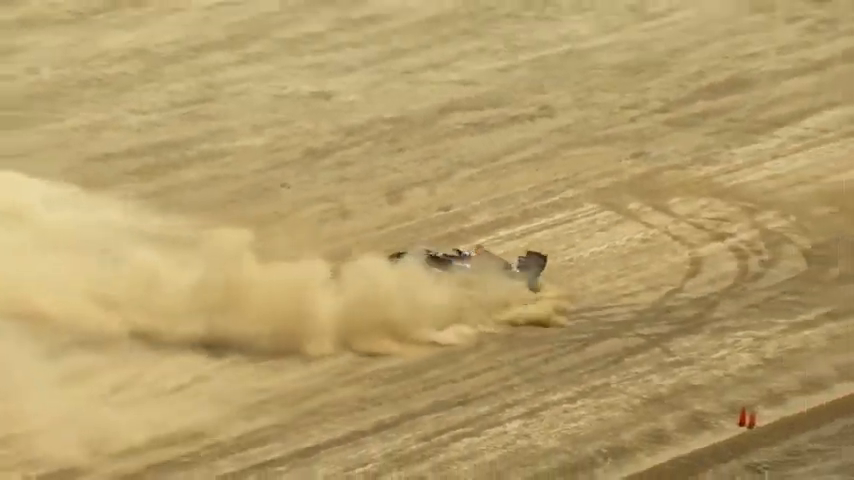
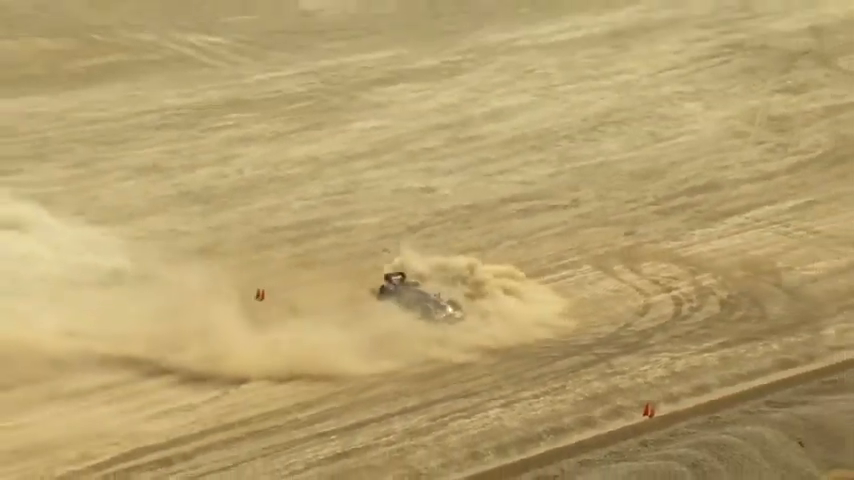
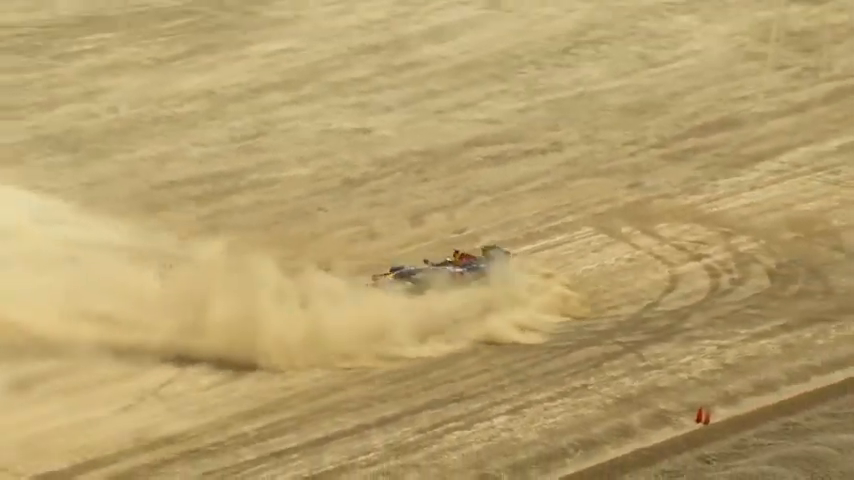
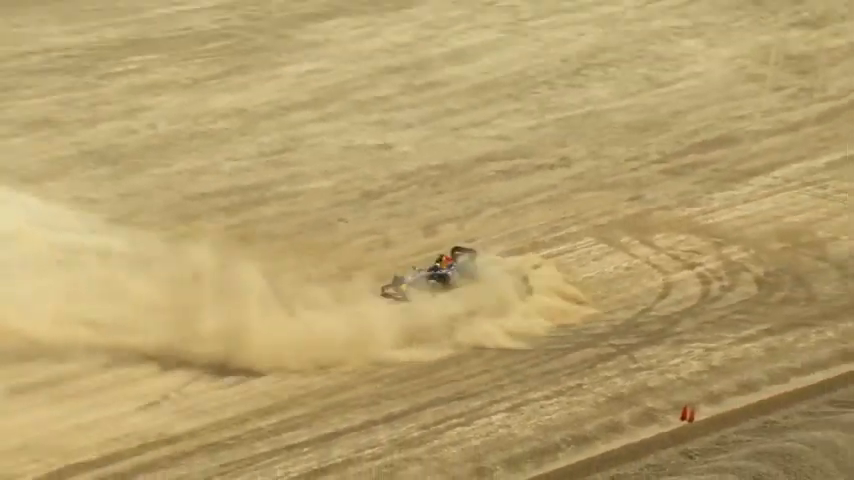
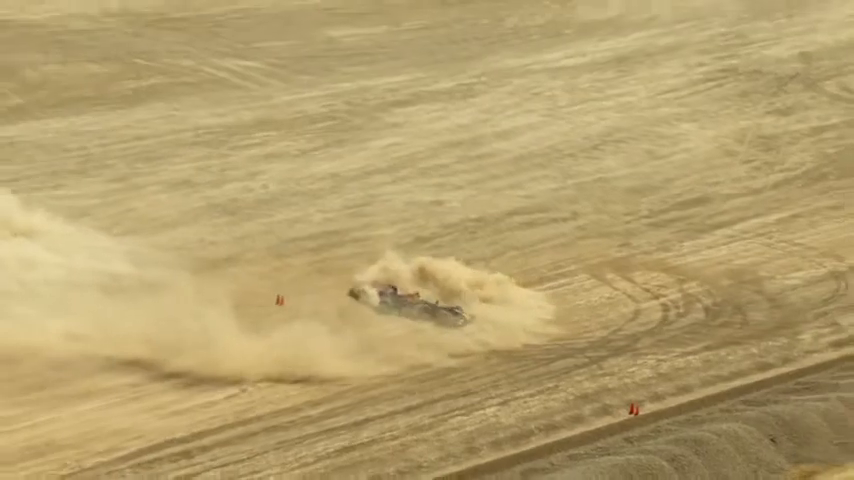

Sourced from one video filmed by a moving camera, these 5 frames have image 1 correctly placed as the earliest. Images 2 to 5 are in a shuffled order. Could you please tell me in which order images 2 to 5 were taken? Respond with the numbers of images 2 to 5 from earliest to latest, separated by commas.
3, 4, 2, 5
